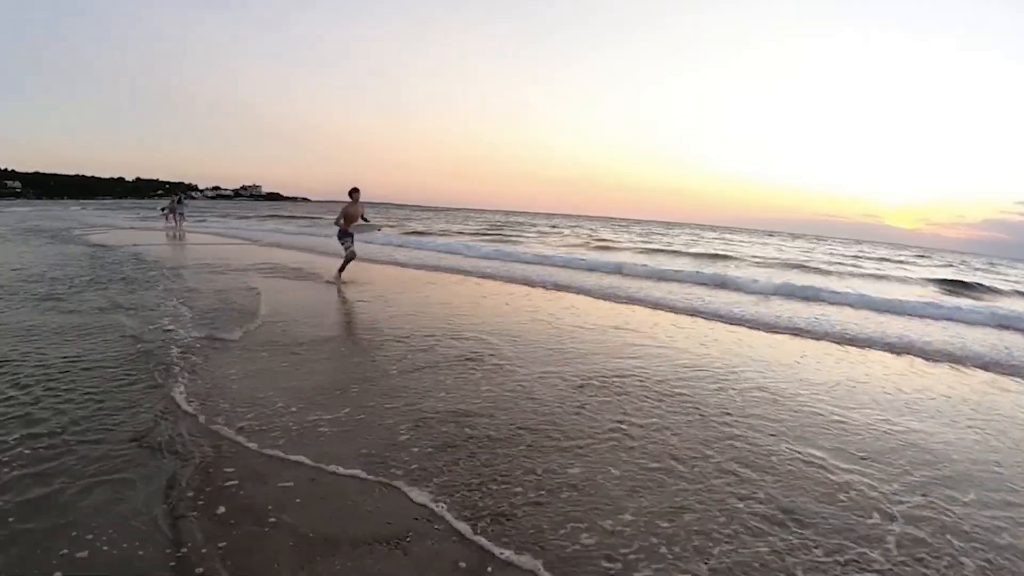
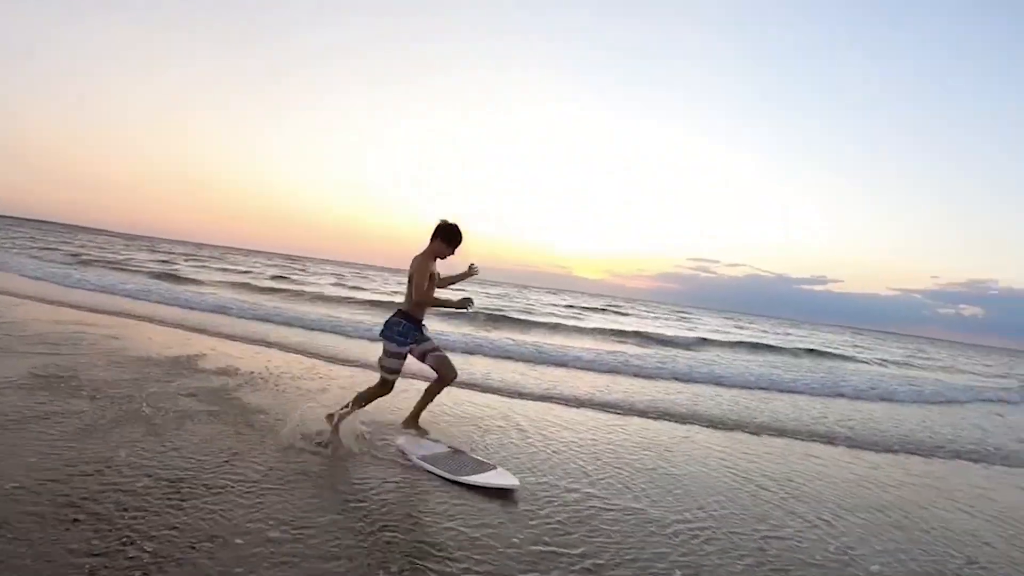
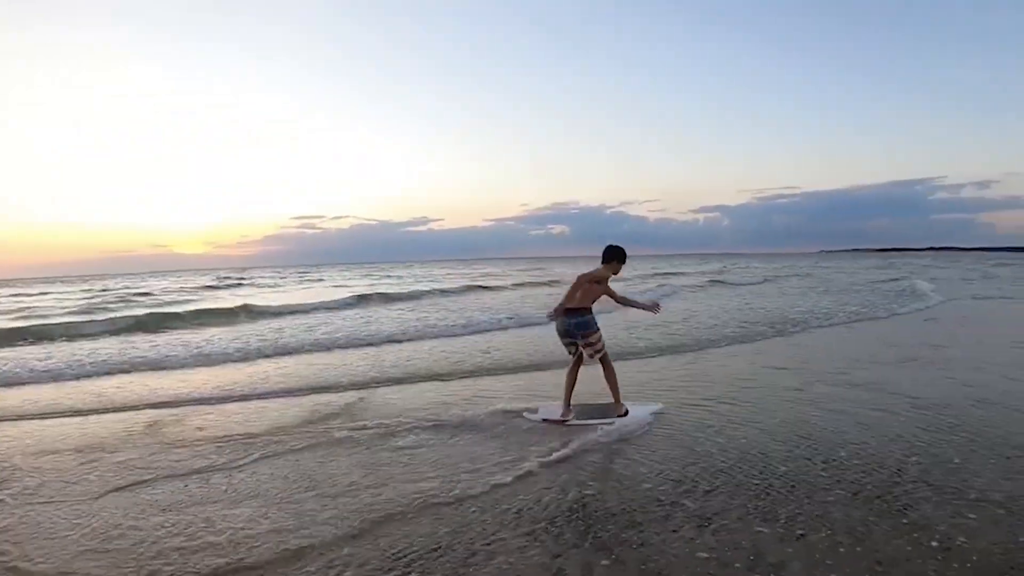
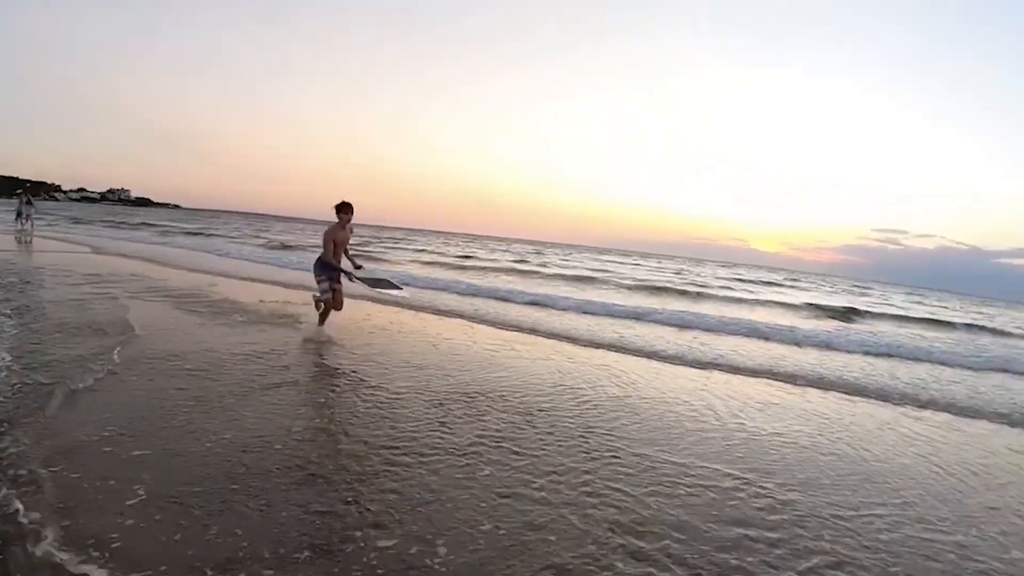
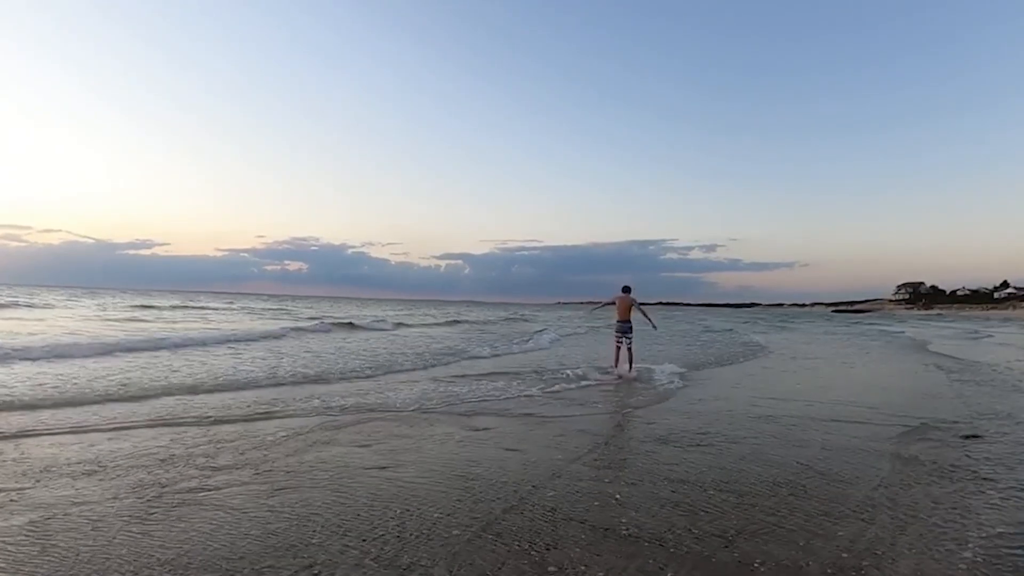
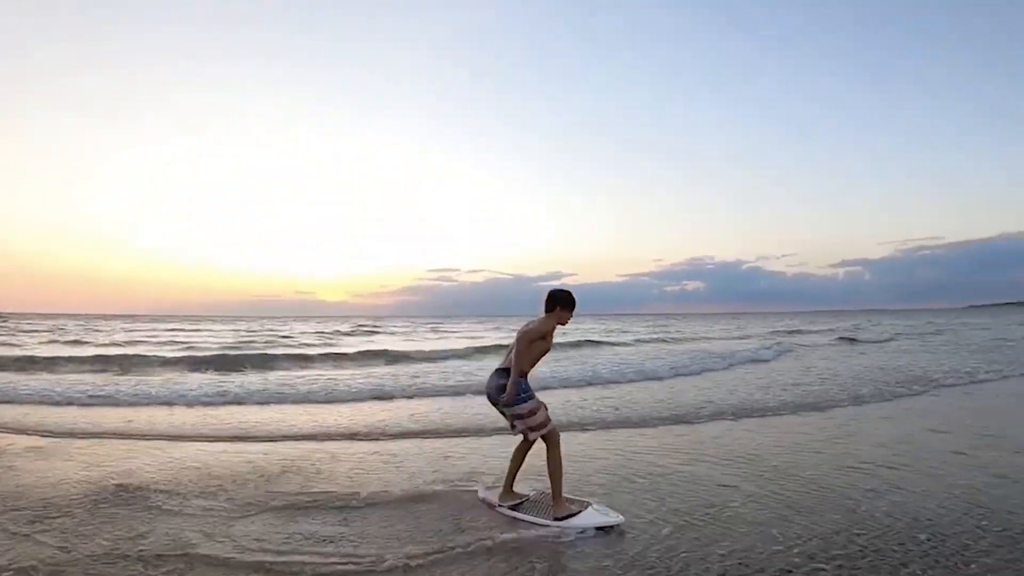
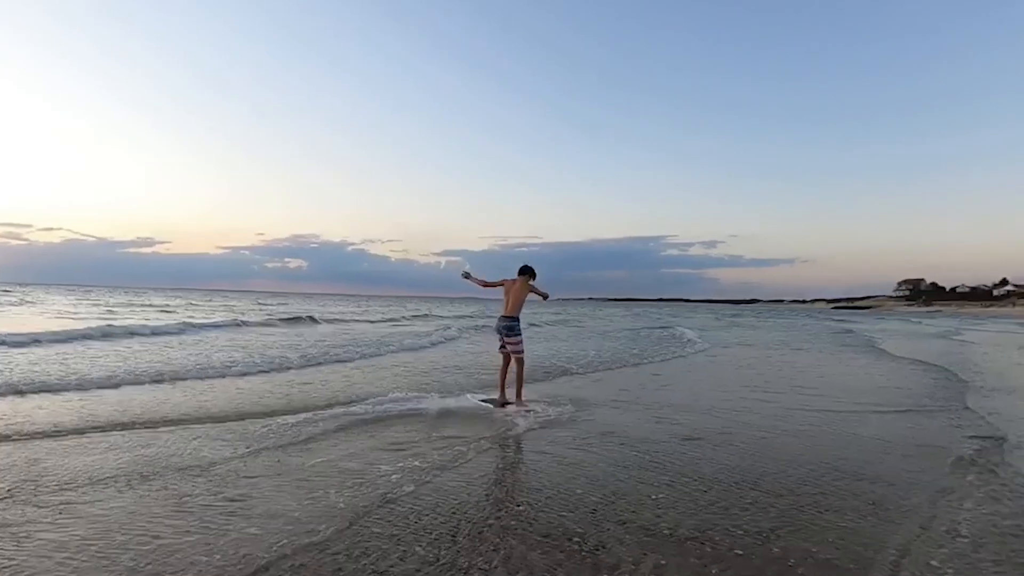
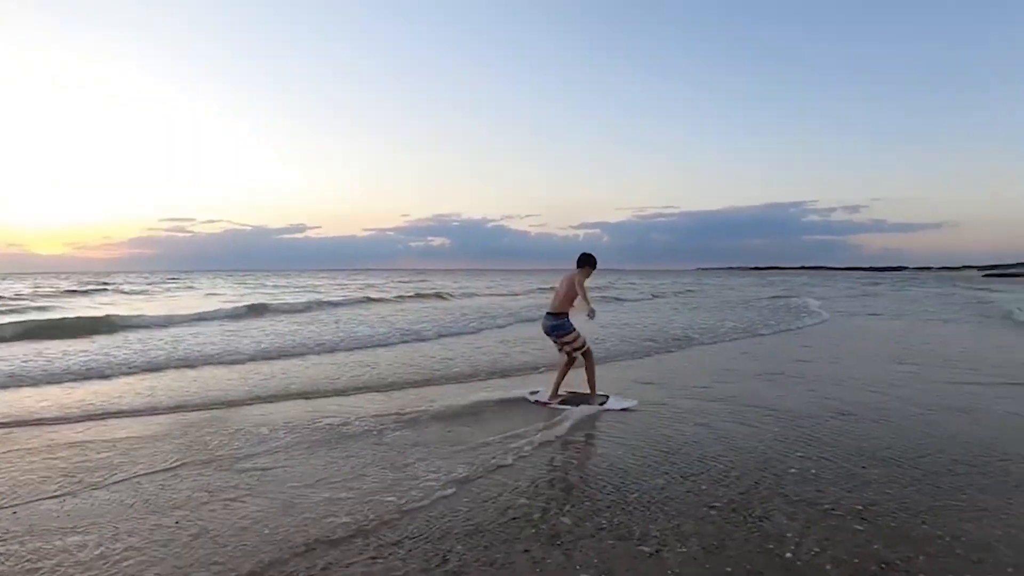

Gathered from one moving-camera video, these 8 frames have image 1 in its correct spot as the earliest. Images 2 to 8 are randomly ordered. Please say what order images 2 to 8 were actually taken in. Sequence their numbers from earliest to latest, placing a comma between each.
4, 2, 6, 3, 8, 7, 5
